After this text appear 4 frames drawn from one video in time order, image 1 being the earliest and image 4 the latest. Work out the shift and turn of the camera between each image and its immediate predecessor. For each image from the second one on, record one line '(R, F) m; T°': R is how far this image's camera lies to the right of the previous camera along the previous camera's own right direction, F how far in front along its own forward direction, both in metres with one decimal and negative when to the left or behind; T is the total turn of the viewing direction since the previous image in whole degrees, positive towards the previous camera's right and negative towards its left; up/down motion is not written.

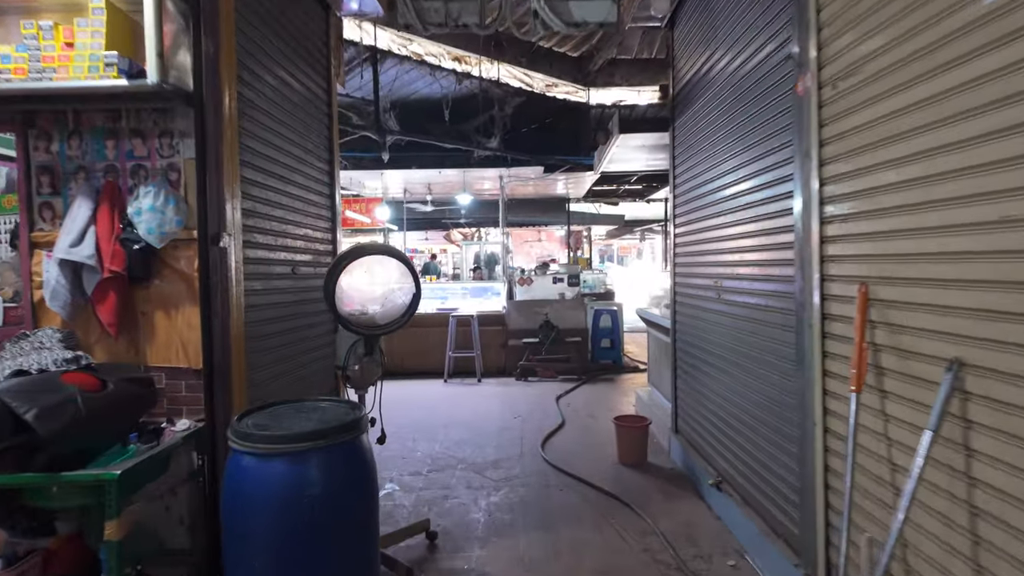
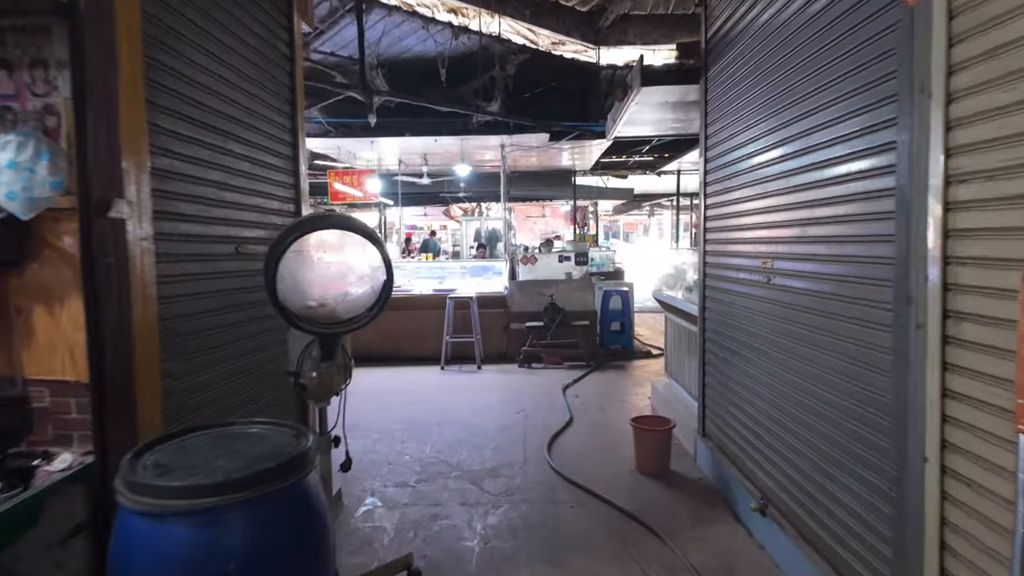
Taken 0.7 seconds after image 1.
(0.0, +0.6) m; 0°
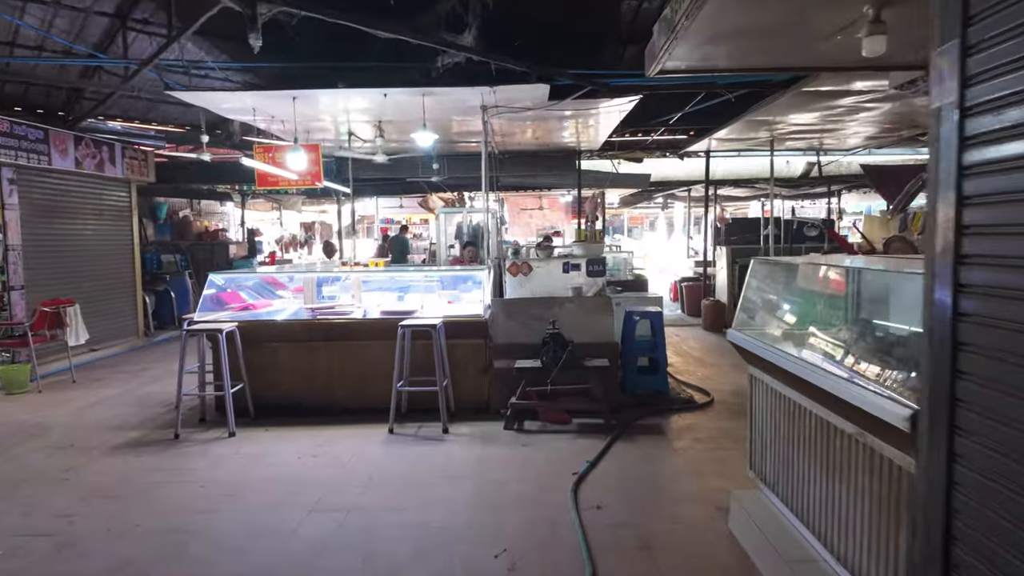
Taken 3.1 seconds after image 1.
(+0.1, +2.1) m; 0°
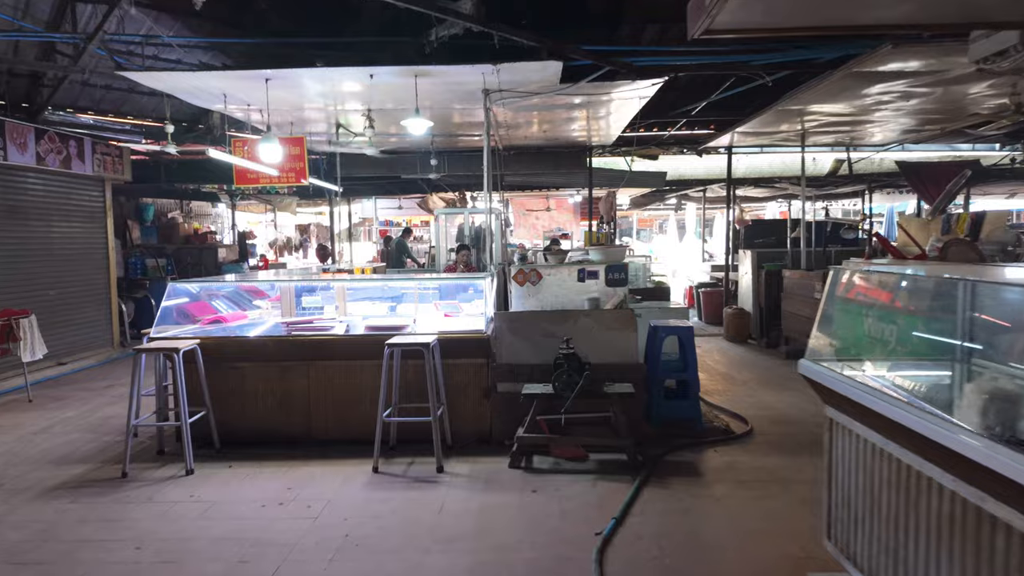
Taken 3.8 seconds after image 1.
(0.0, +0.7) m; 0°
